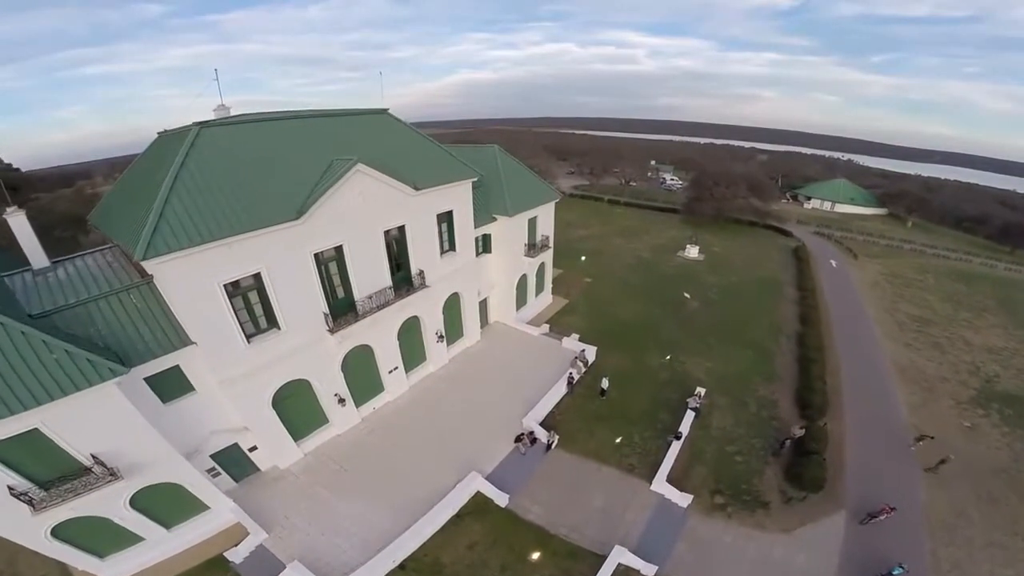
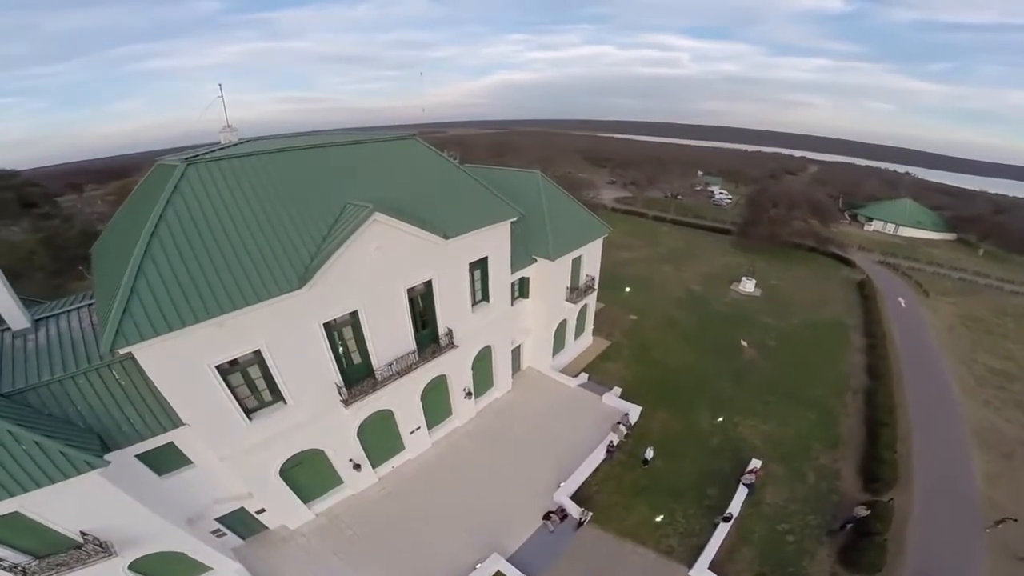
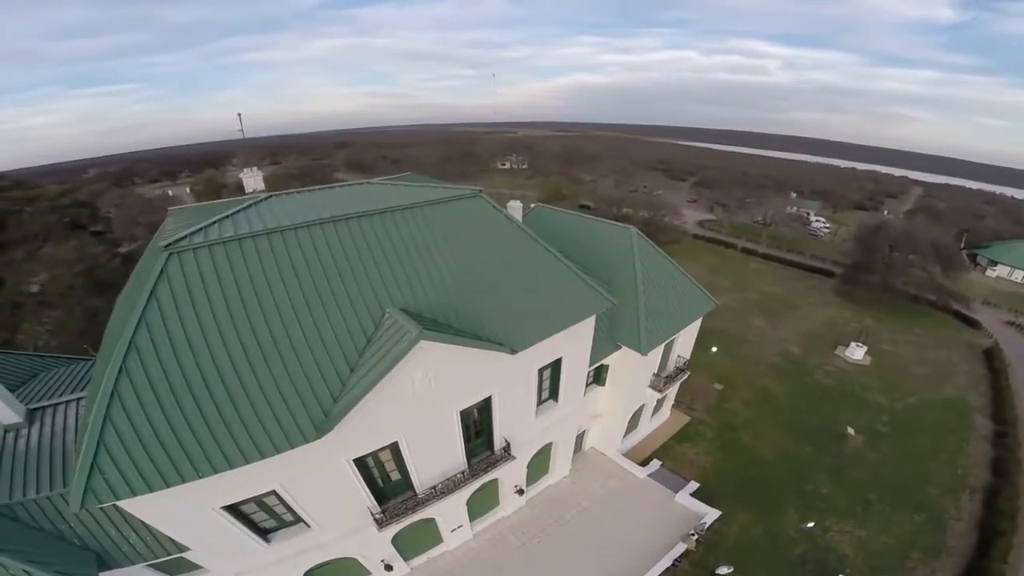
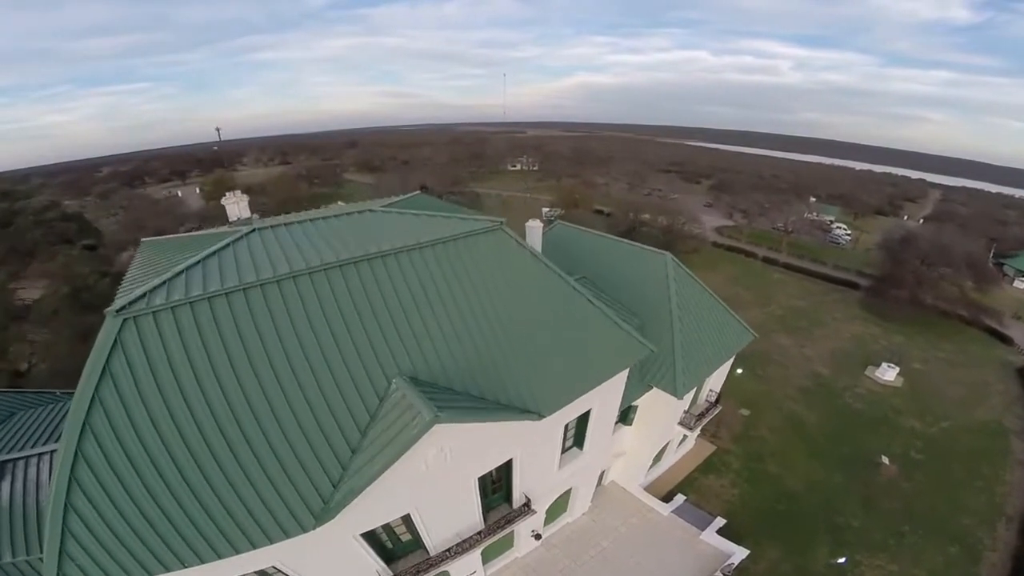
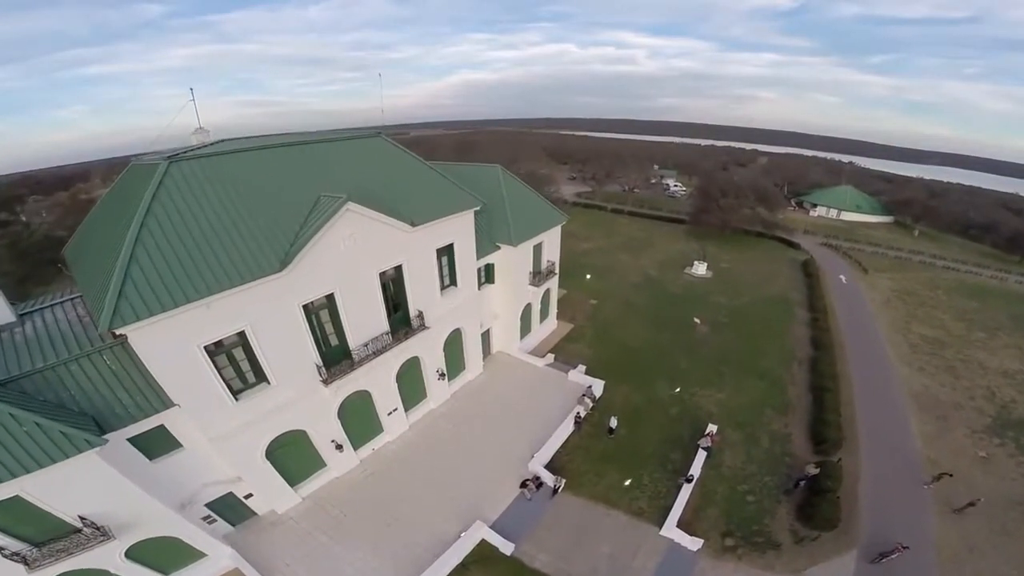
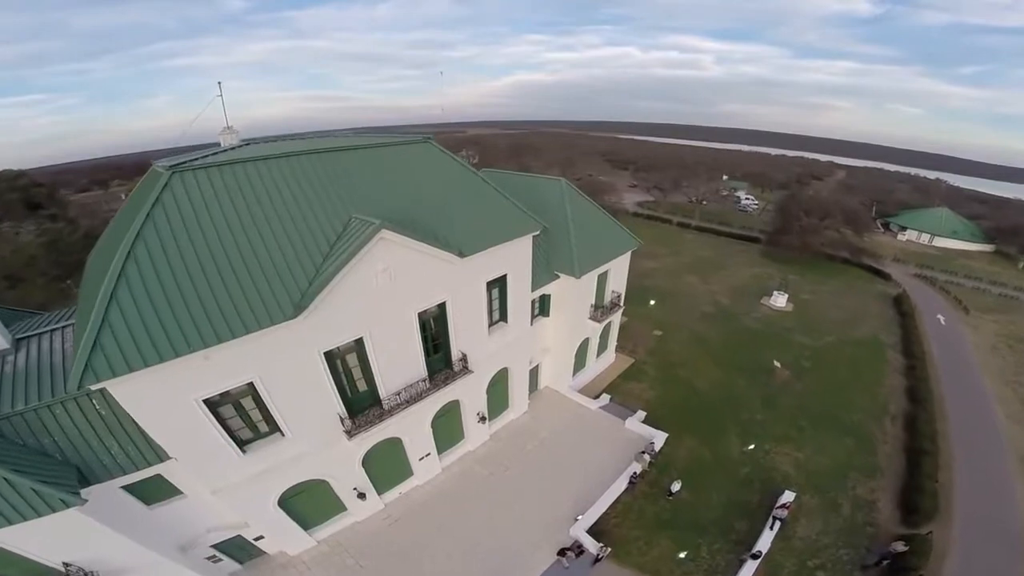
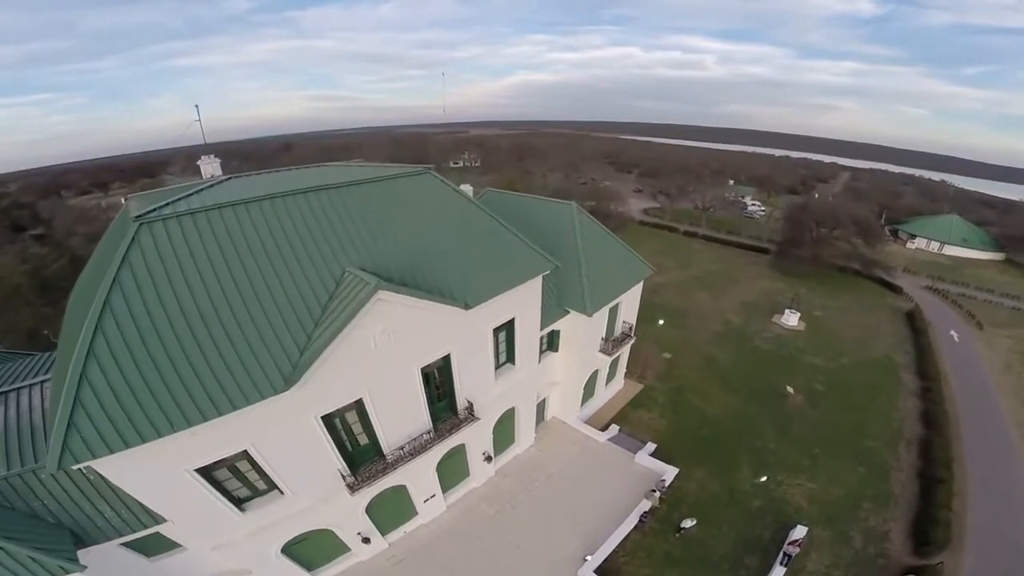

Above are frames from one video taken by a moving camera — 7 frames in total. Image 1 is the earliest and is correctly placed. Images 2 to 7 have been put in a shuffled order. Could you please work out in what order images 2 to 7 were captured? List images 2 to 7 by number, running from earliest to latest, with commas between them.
5, 2, 6, 7, 3, 4
